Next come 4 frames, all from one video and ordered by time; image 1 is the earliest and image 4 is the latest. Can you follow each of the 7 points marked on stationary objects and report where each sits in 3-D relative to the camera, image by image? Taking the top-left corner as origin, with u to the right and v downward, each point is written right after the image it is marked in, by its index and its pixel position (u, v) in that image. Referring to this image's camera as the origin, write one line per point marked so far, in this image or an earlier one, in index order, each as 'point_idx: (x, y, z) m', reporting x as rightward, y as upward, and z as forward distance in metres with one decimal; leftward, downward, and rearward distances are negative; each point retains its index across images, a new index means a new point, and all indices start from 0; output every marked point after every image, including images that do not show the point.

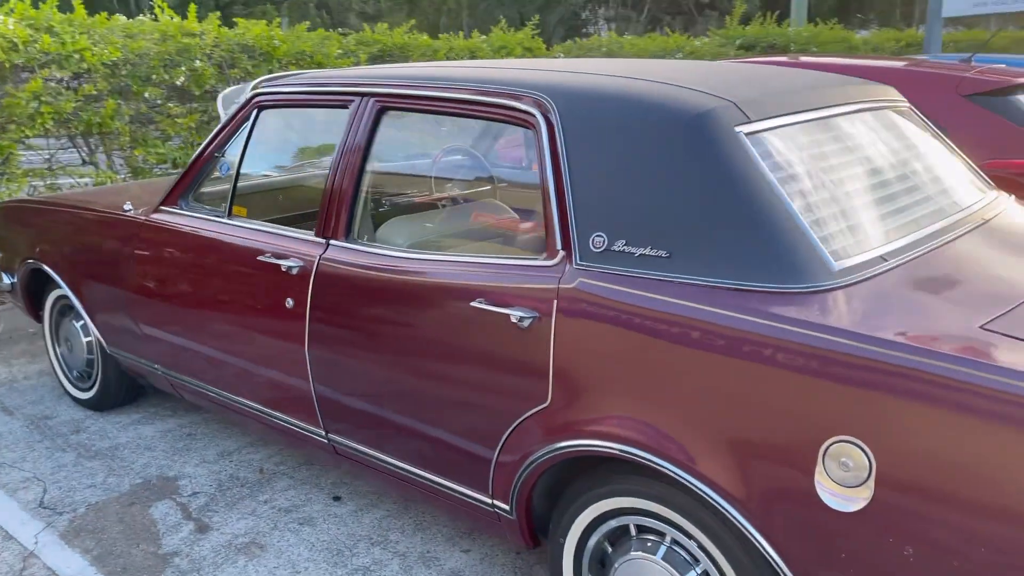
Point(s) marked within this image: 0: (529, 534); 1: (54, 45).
0: (0.0, -0.7, +2.4) m
1: (-2.9, +1.6, +5.3) m
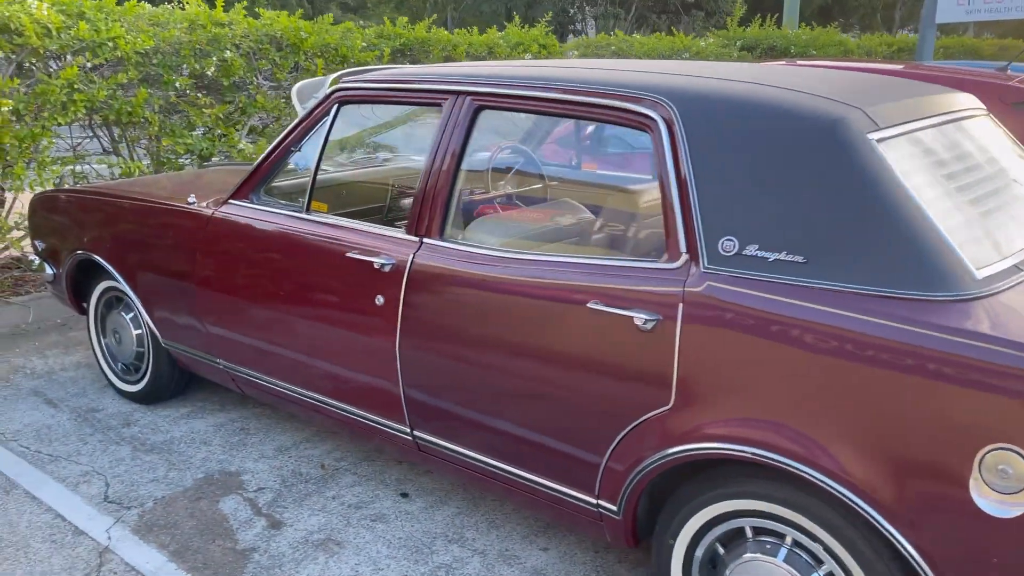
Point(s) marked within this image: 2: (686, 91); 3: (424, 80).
0: (+0.3, -0.7, +2.4) m
1: (-2.7, +1.6, +5.2) m
2: (+0.5, +0.5, +2.3) m
3: (-0.3, +0.7, +2.8) m
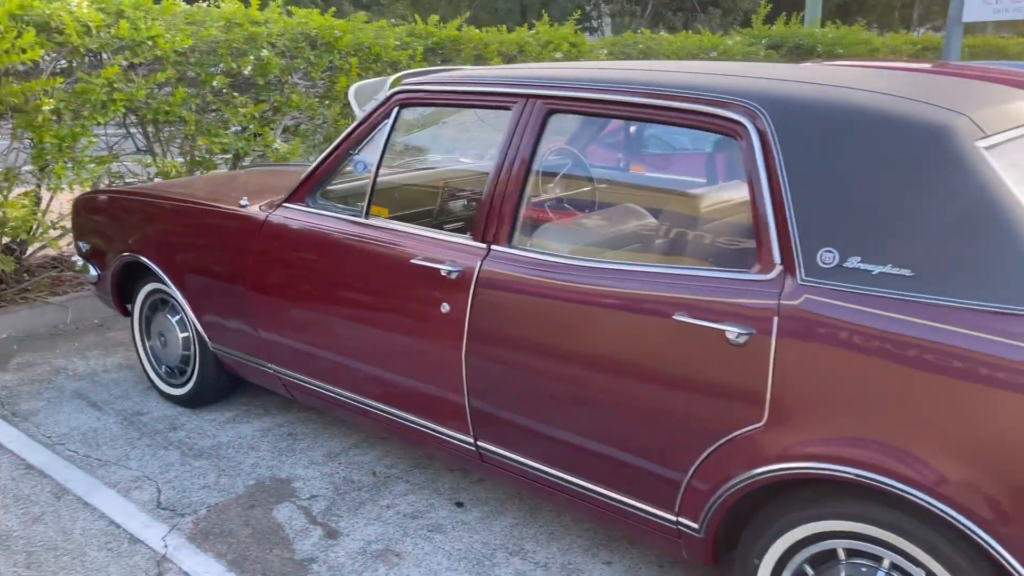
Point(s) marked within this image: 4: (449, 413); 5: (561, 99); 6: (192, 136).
0: (+0.6, -0.7, +2.3) m
1: (-2.4, +1.6, +5.2) m
2: (+0.7, +0.5, +2.2) m
3: (-0.1, +0.7, +2.8) m
4: (-0.2, -0.4, +2.9) m
5: (+0.1, +0.6, +2.6) m
6: (-2.3, +1.1, +5.9) m
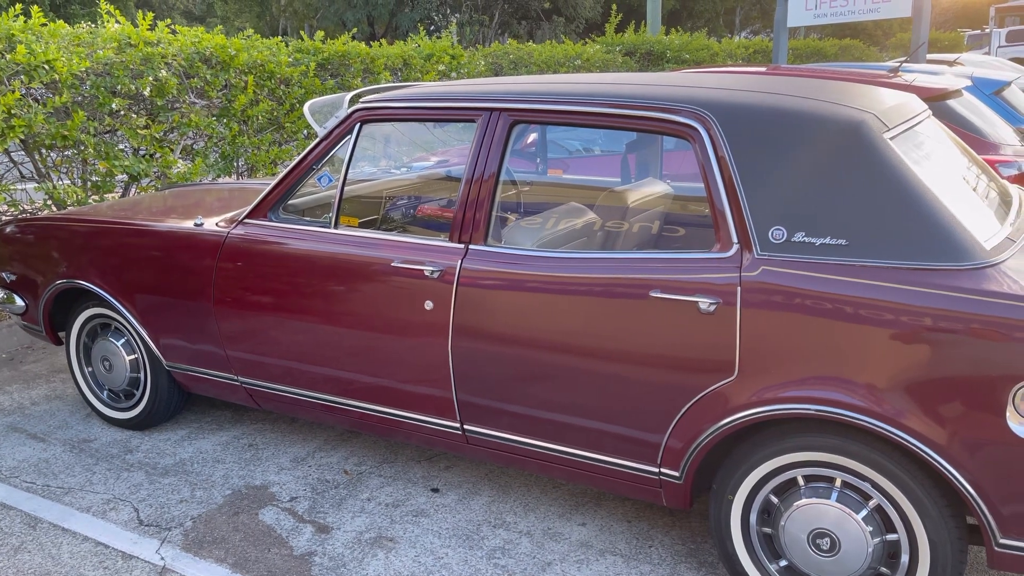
0: (+0.6, -0.7, +2.7) m
1: (-3.0, +1.4, +5.1) m
2: (+0.6, +0.6, +2.6) m
3: (-0.2, +0.7, +3.1) m
4: (-0.3, -0.4, +3.1) m
5: (0.0, +0.6, +2.9) m
6: (-2.9, +0.9, +5.8) m
